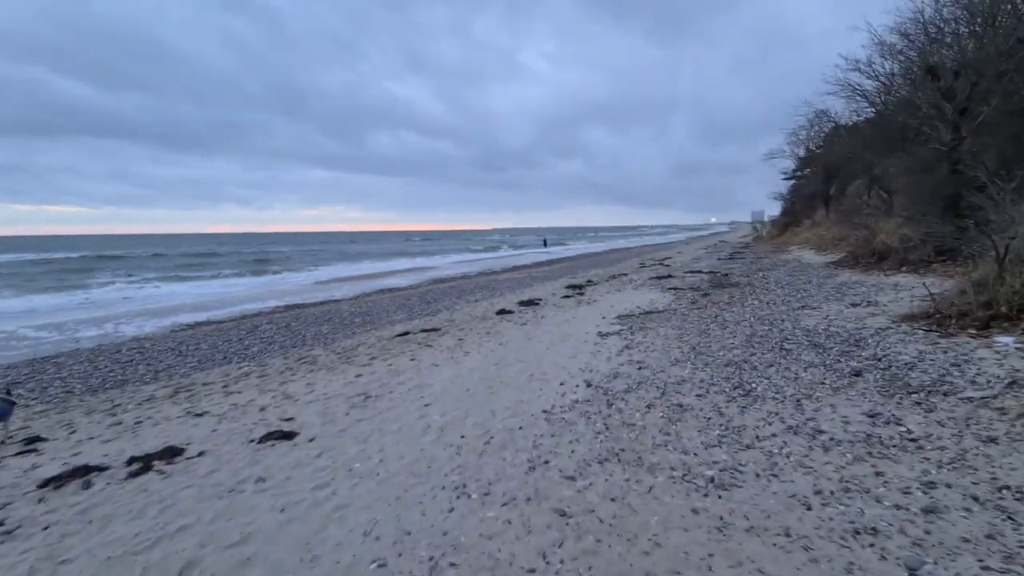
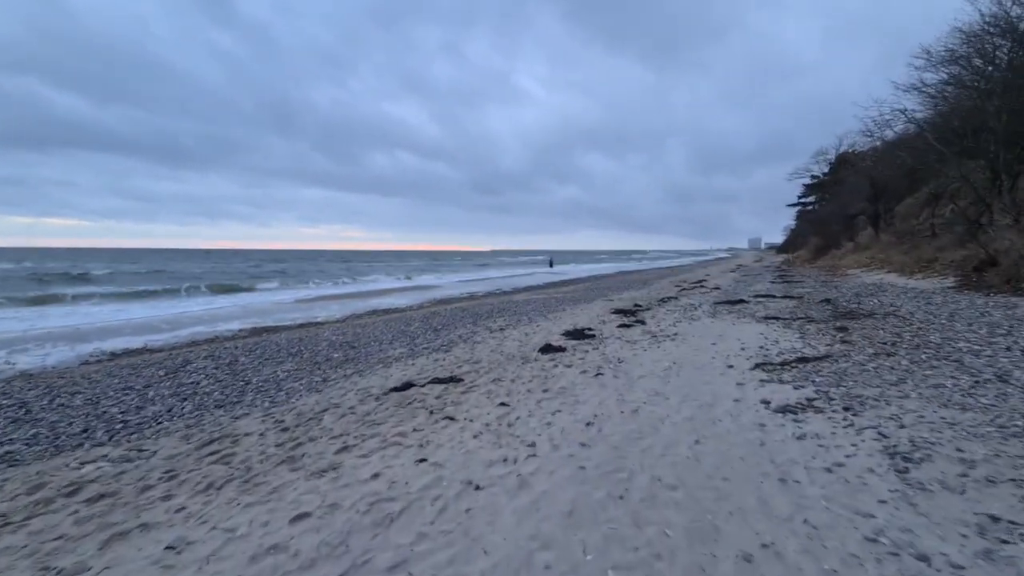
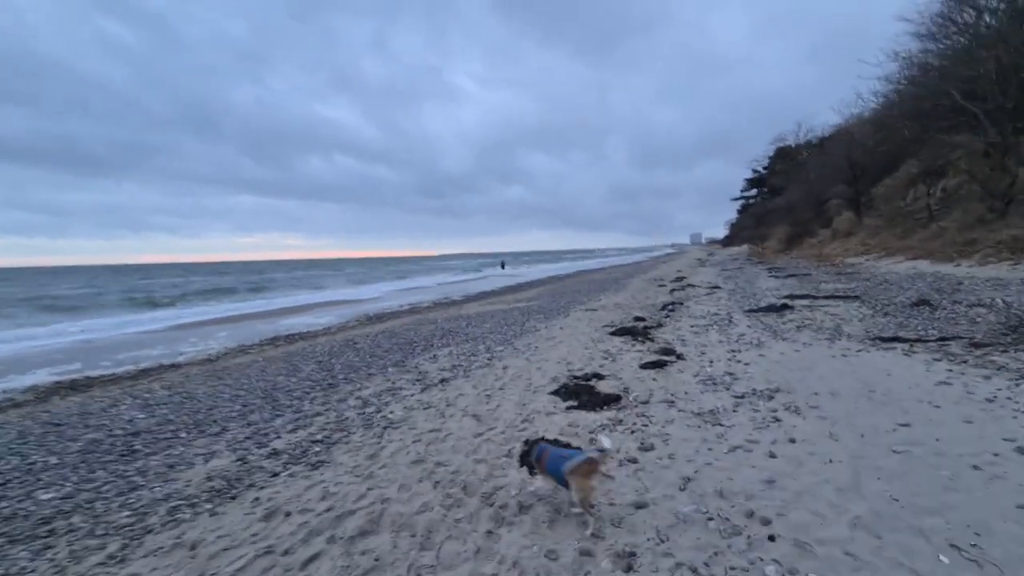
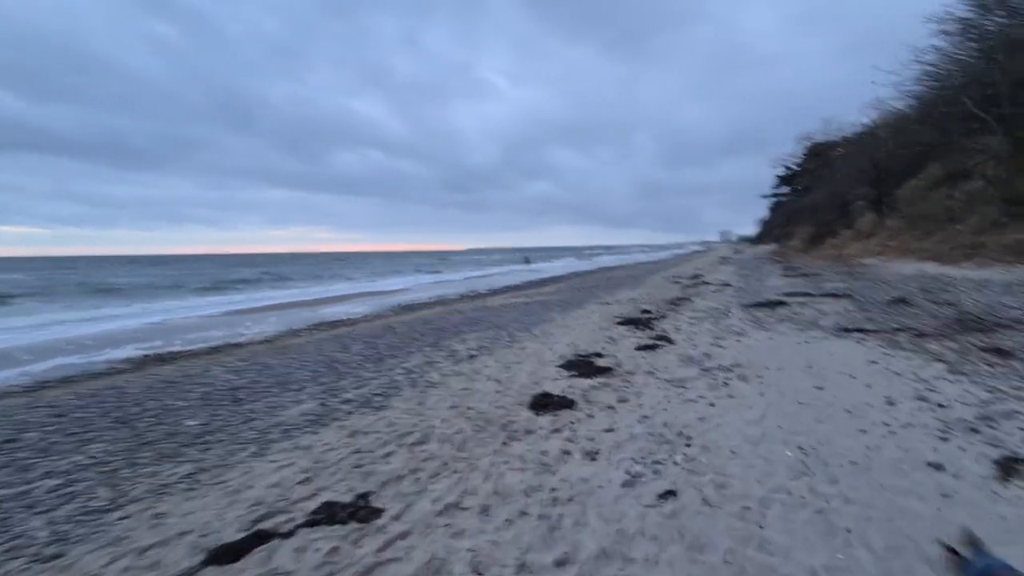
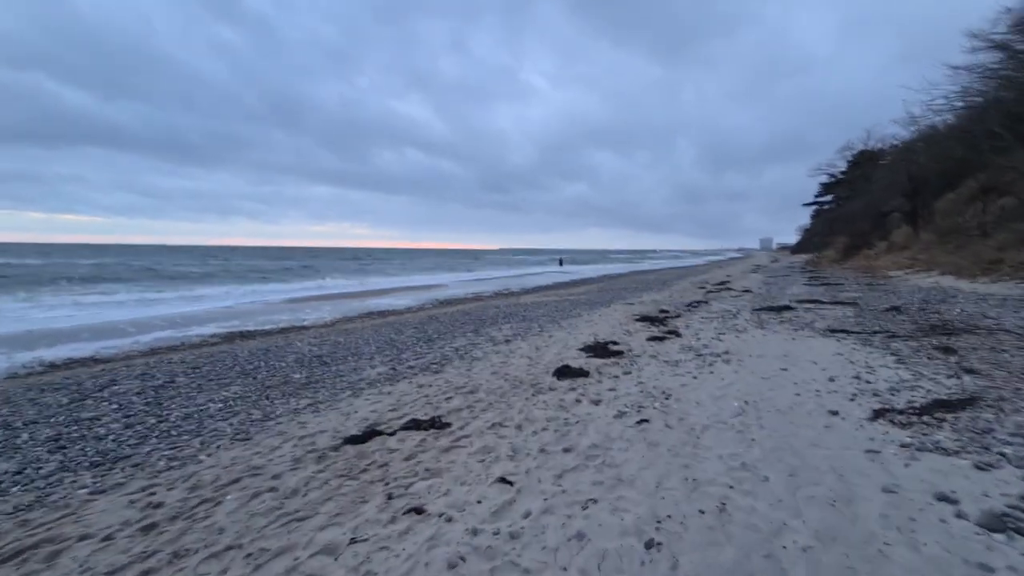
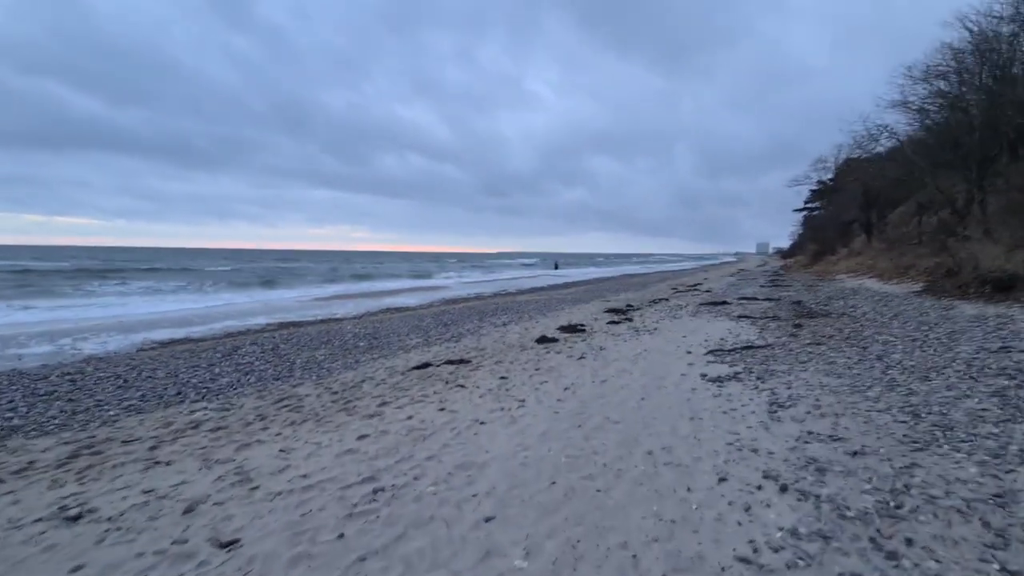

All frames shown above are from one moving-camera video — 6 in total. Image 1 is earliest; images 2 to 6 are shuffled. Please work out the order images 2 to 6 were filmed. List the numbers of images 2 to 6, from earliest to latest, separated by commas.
6, 2, 5, 4, 3
